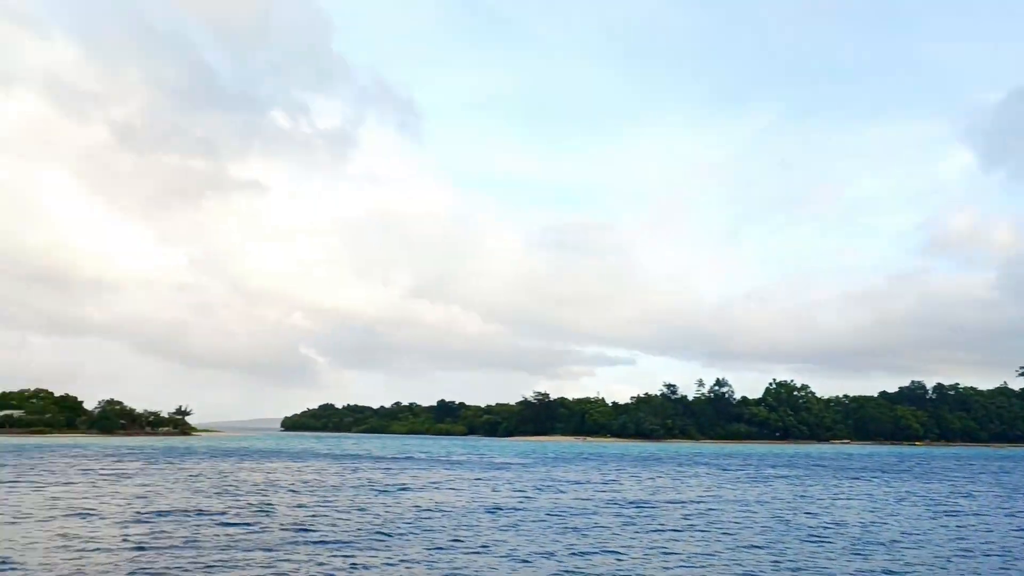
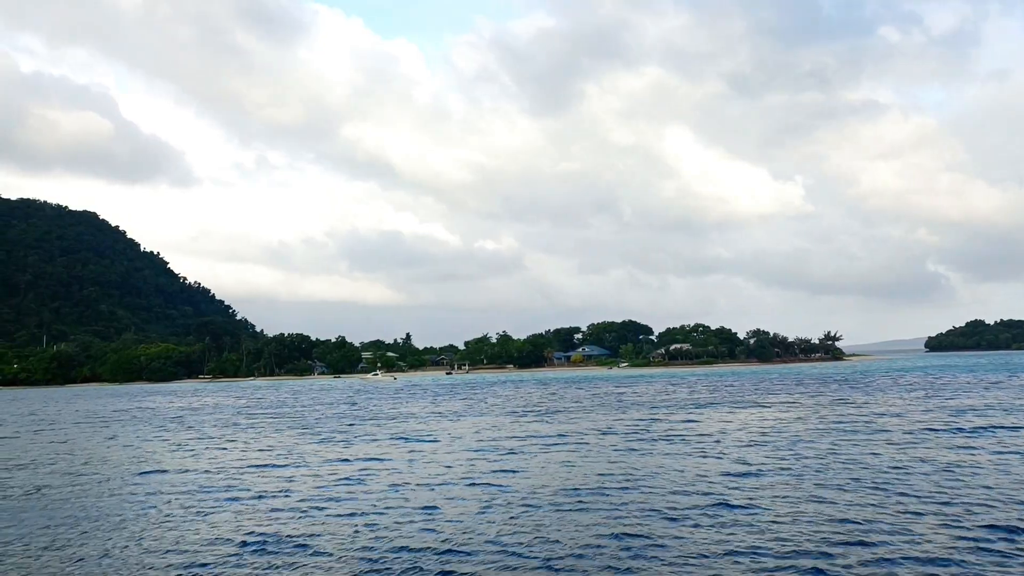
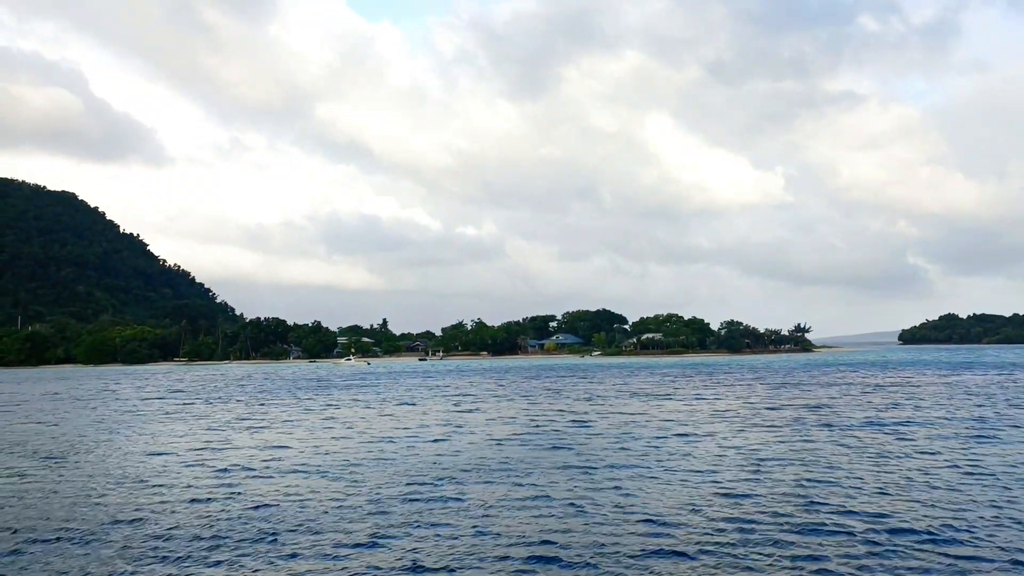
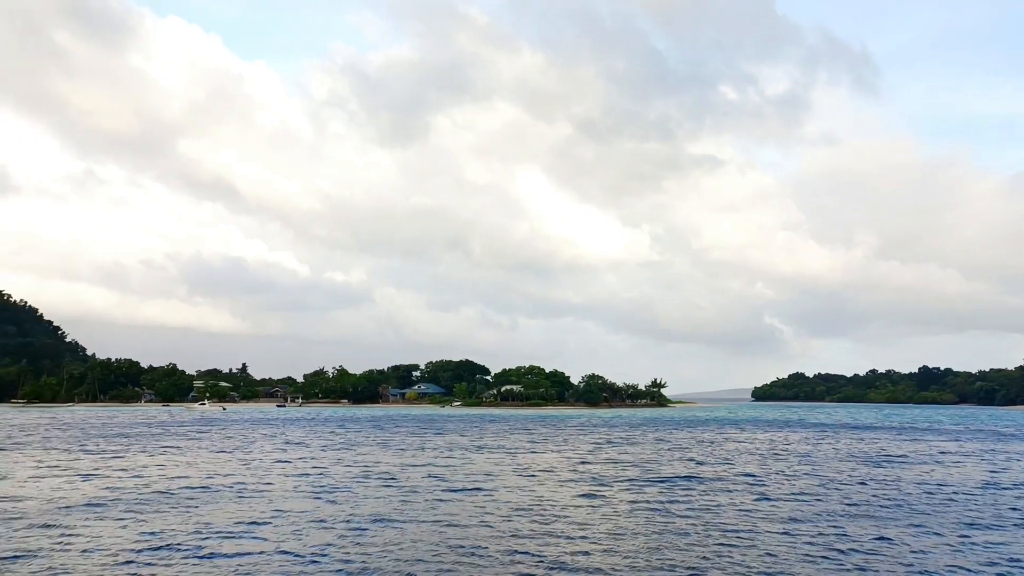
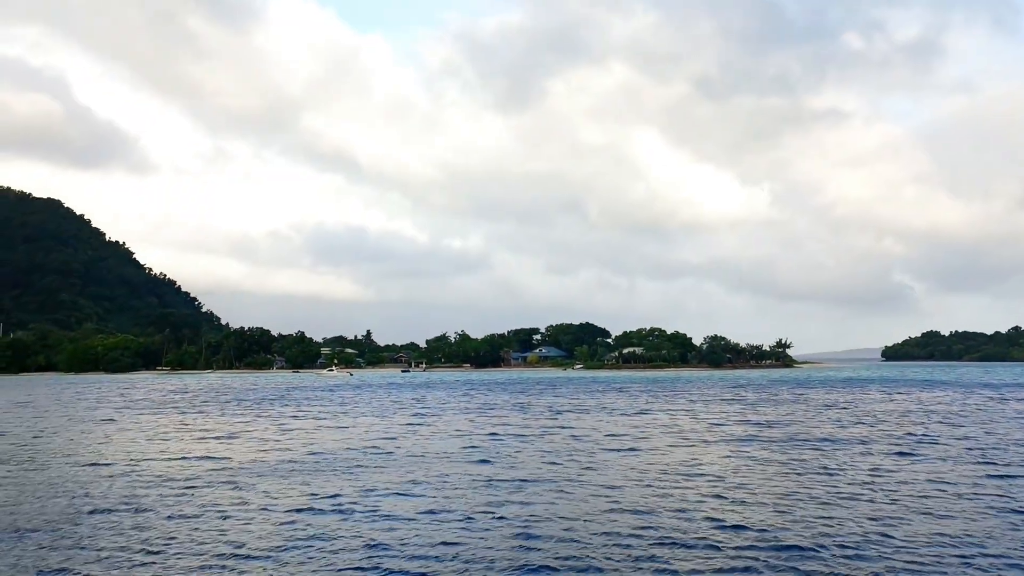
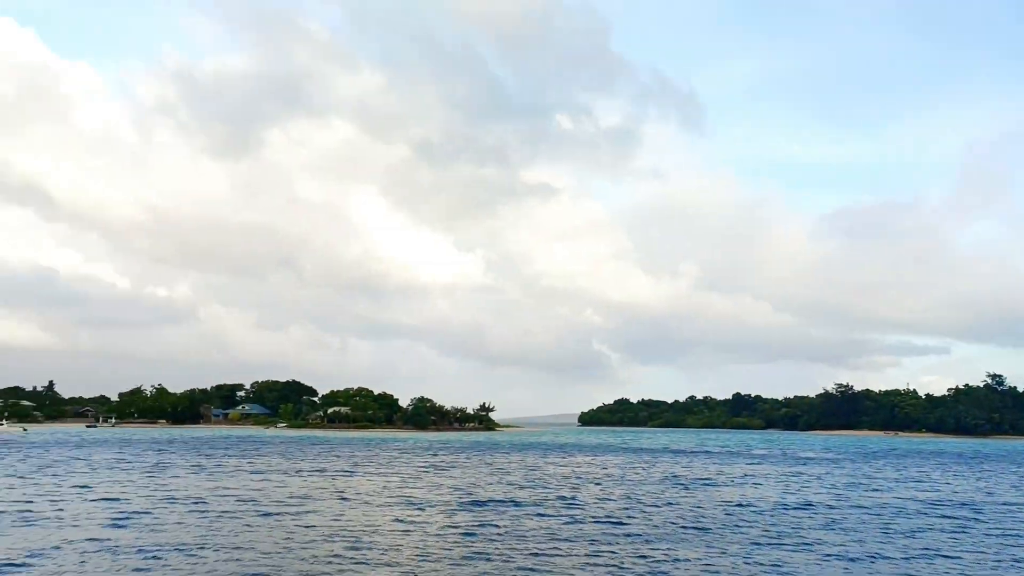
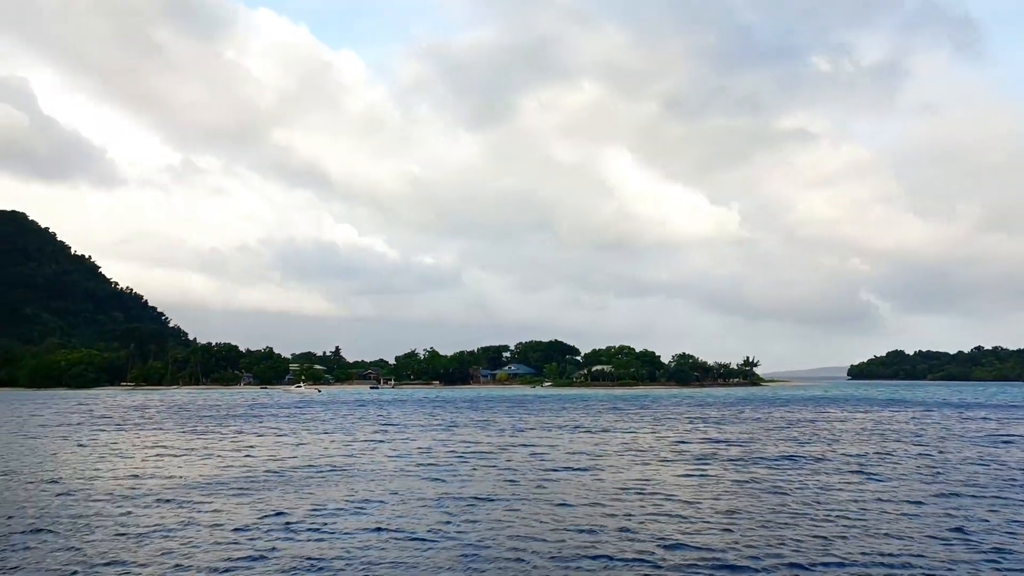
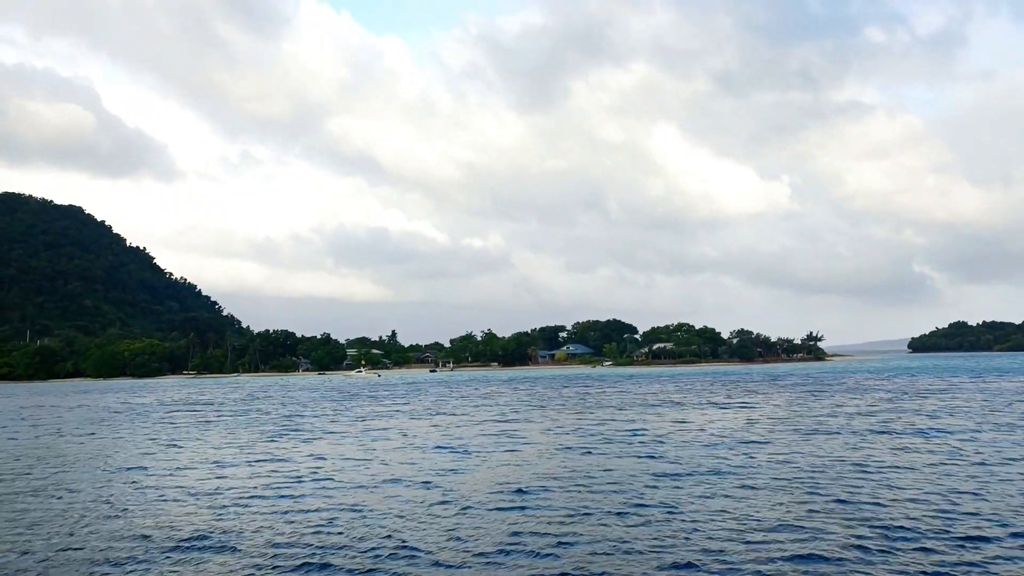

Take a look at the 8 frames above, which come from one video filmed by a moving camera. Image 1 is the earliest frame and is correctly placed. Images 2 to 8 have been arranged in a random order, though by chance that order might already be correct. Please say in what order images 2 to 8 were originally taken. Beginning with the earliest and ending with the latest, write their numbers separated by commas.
6, 4, 7, 5, 3, 8, 2
